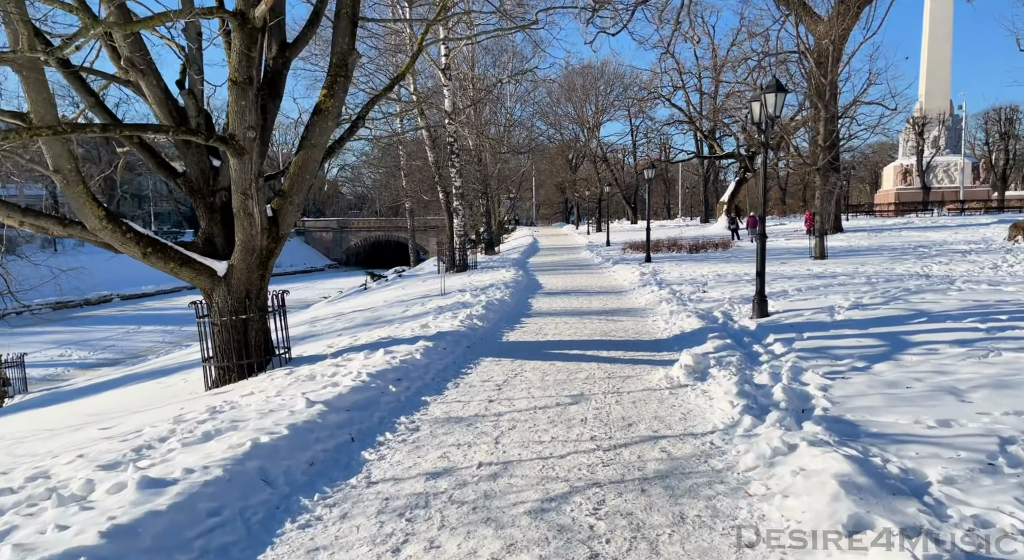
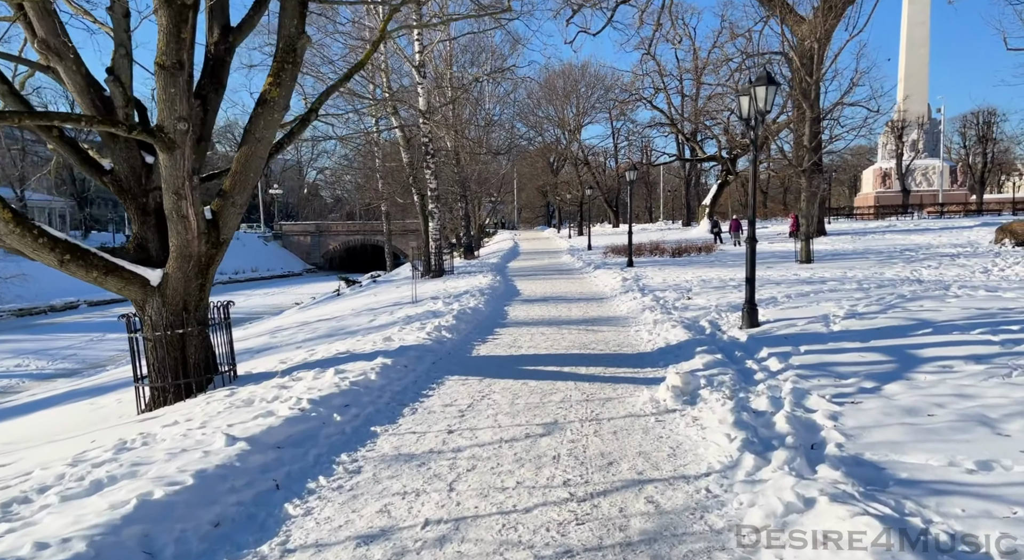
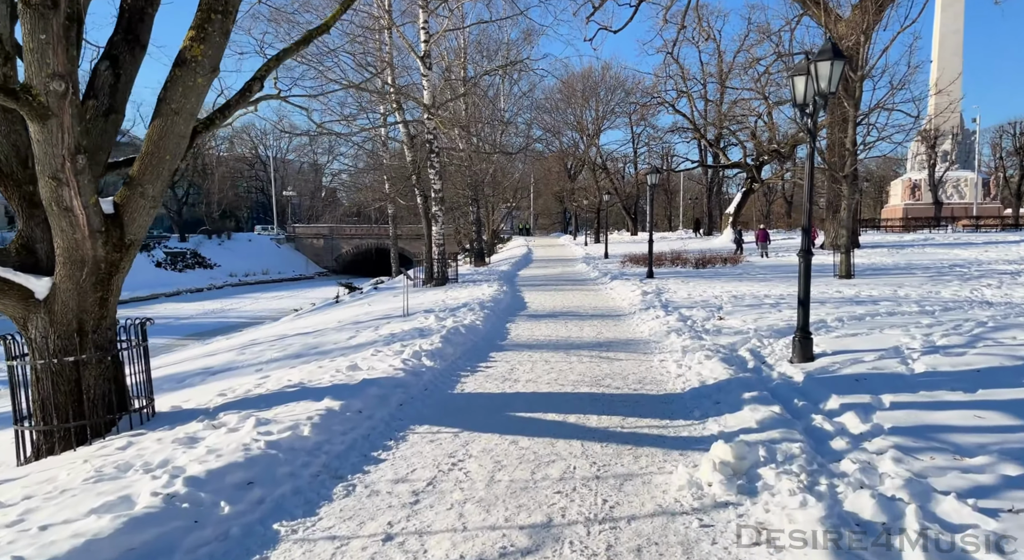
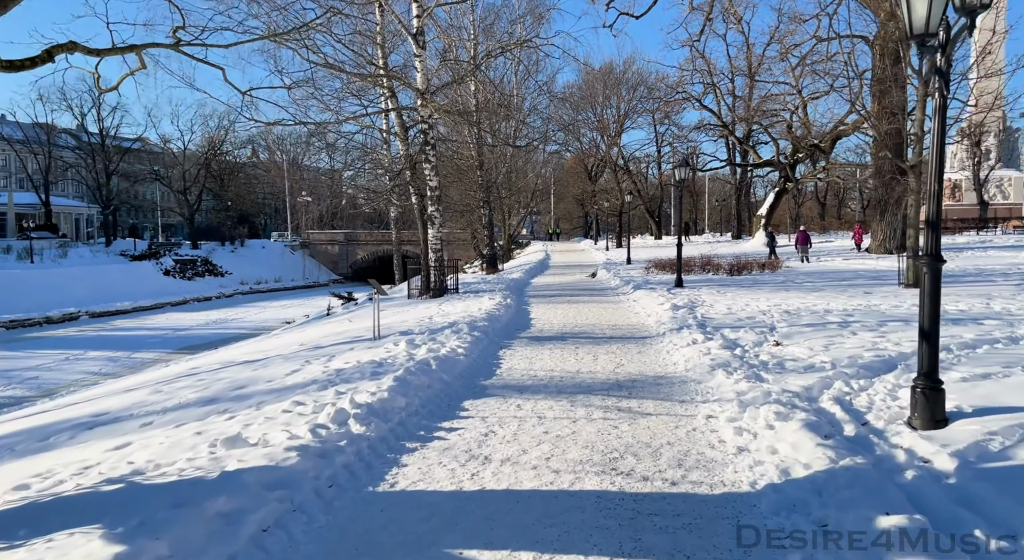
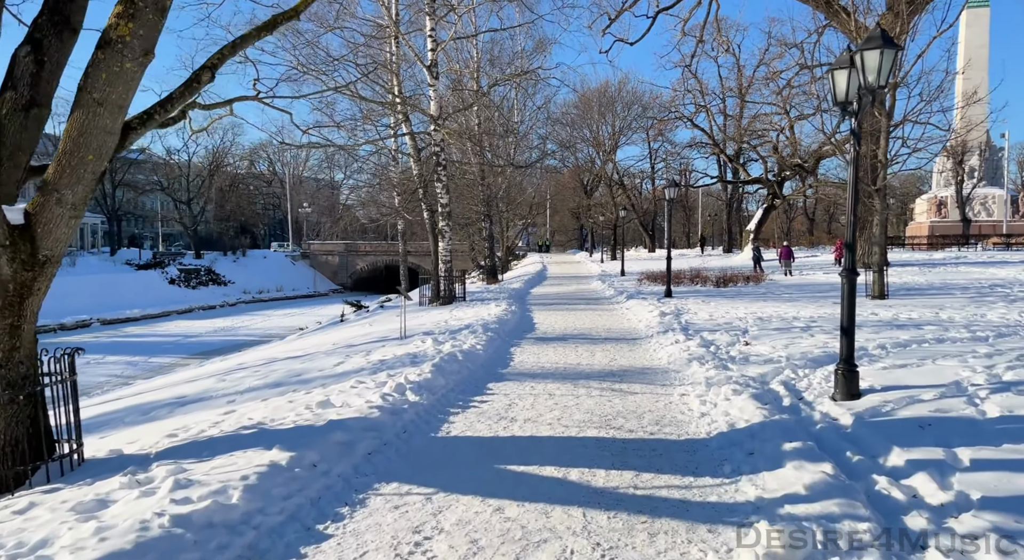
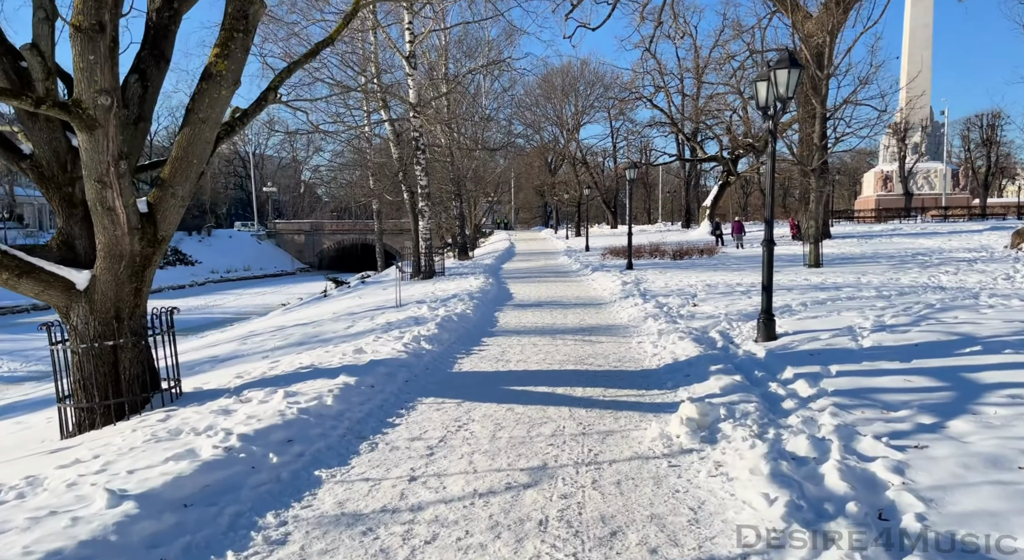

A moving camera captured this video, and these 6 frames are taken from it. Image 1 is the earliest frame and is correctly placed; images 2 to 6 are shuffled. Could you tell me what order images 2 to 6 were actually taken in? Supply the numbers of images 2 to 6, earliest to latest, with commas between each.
2, 6, 3, 5, 4
